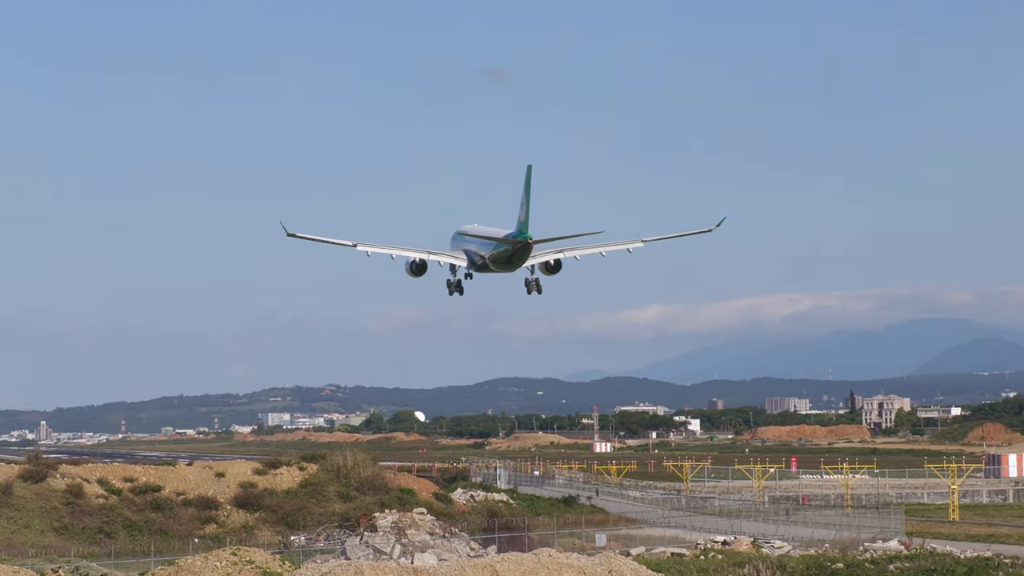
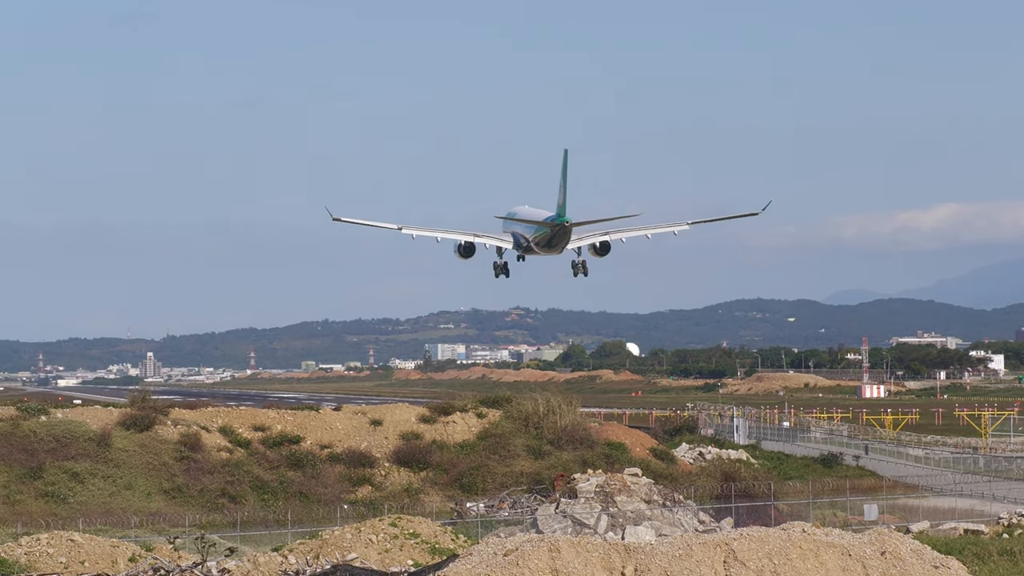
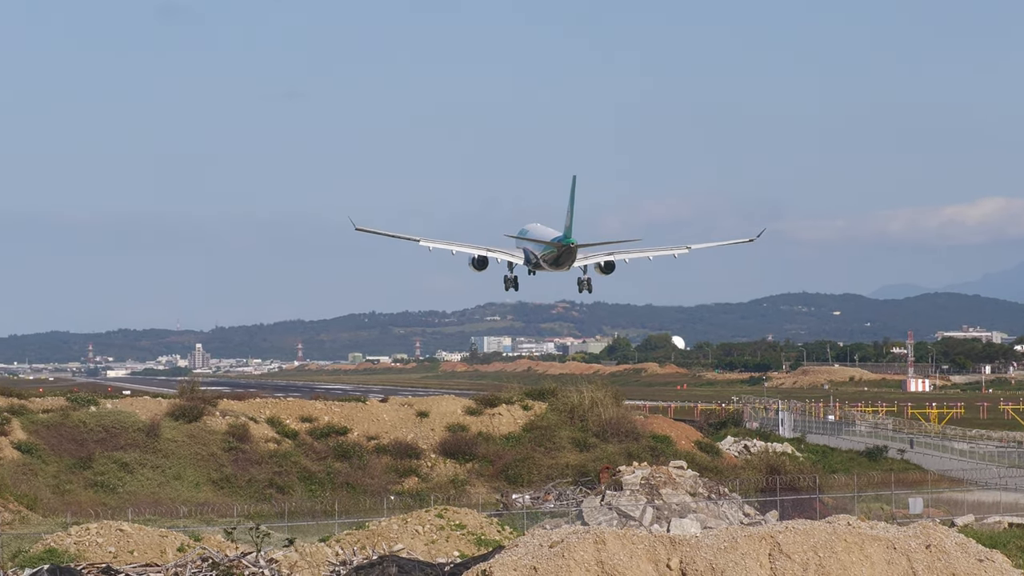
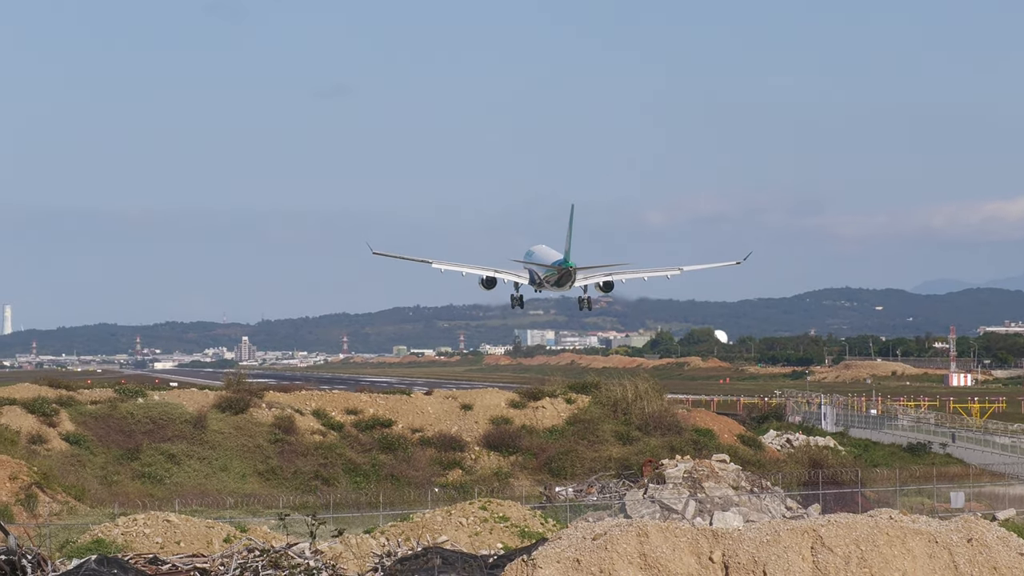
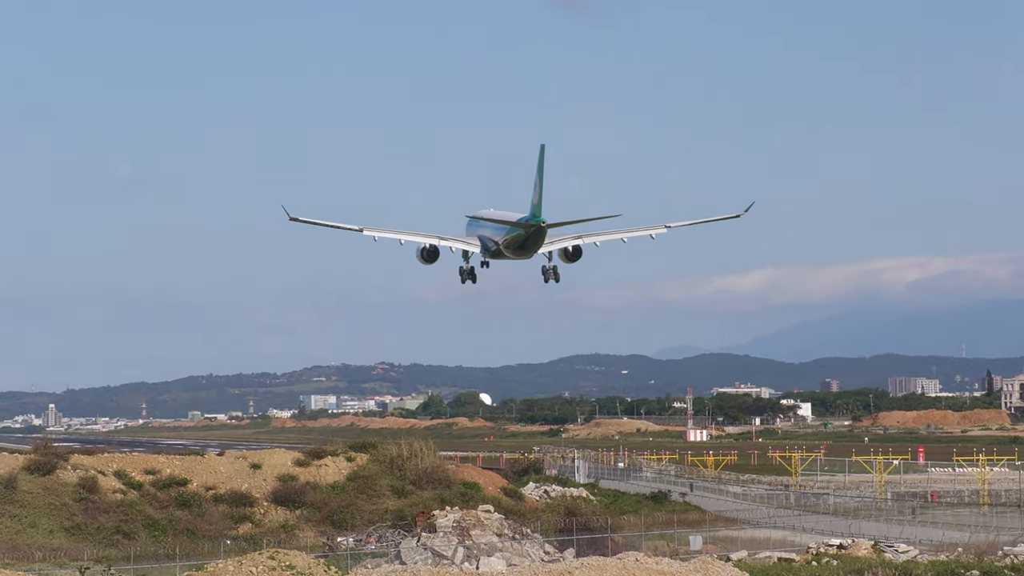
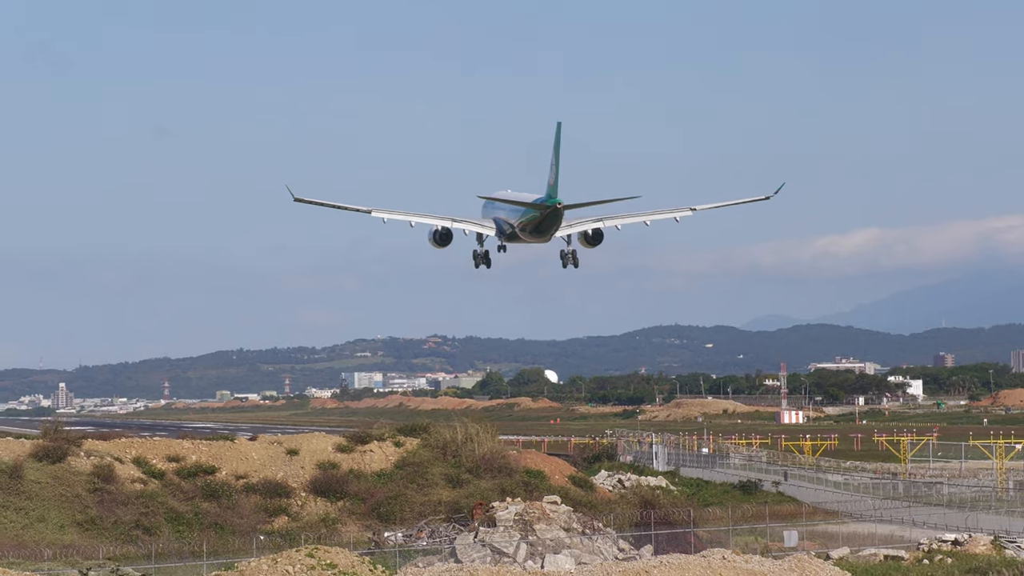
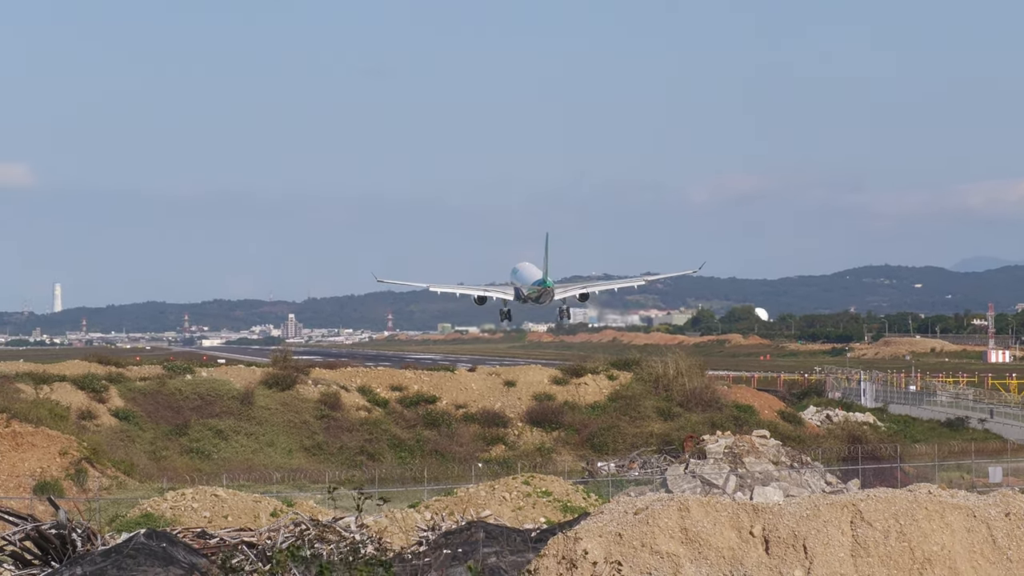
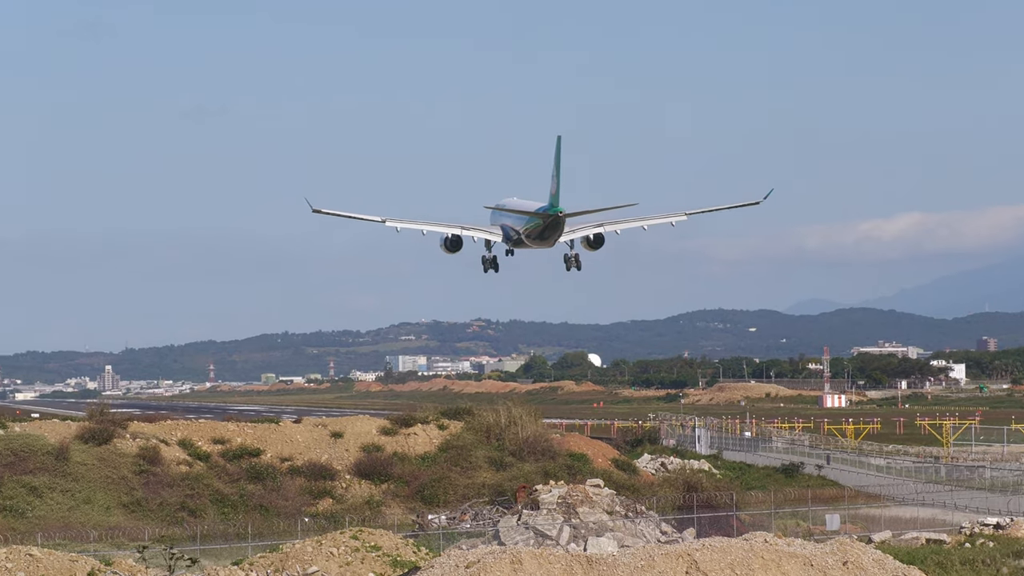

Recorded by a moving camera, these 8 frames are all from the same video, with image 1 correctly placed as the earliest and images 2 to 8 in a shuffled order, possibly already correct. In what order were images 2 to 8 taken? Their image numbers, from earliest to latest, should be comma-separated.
5, 6, 8, 2, 3, 4, 7
